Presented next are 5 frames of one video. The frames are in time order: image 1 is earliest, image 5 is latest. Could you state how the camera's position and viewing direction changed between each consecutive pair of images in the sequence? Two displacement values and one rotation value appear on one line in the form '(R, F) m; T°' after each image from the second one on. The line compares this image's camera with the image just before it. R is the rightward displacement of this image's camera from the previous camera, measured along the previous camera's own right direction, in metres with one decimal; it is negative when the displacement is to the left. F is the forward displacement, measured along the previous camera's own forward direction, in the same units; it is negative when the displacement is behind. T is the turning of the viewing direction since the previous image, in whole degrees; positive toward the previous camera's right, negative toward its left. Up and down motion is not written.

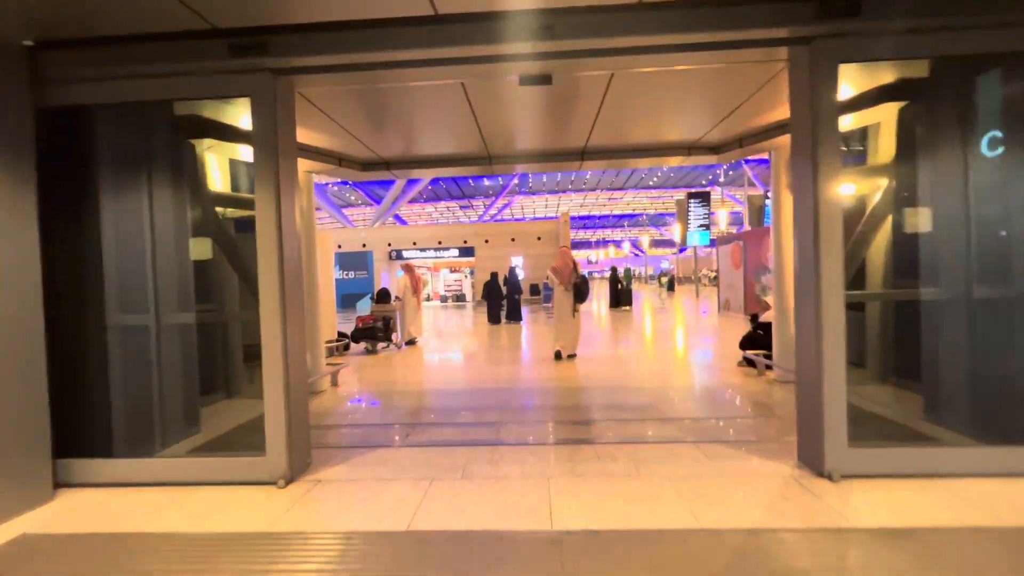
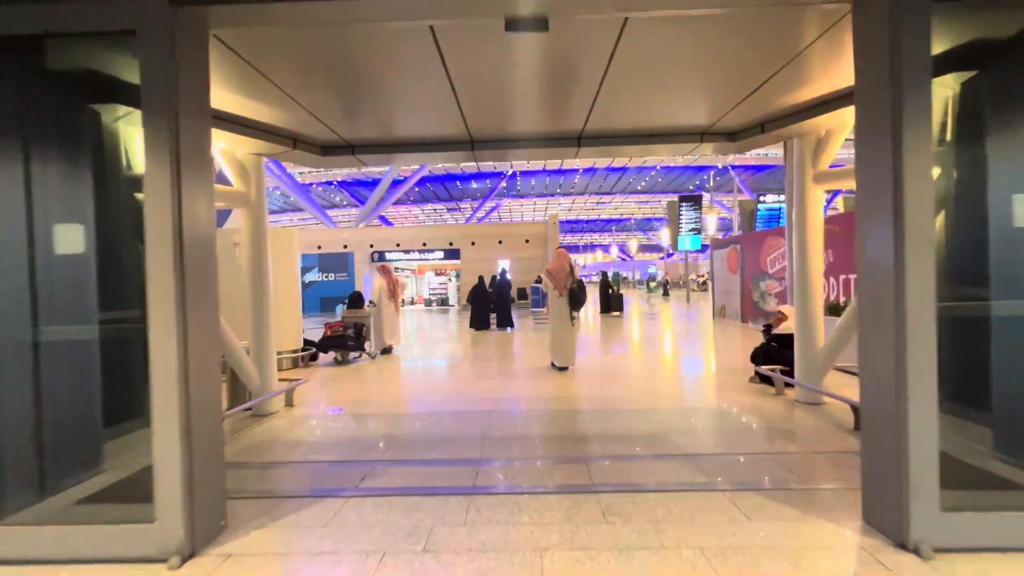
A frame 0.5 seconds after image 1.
(0.0, +0.6) m; +2°
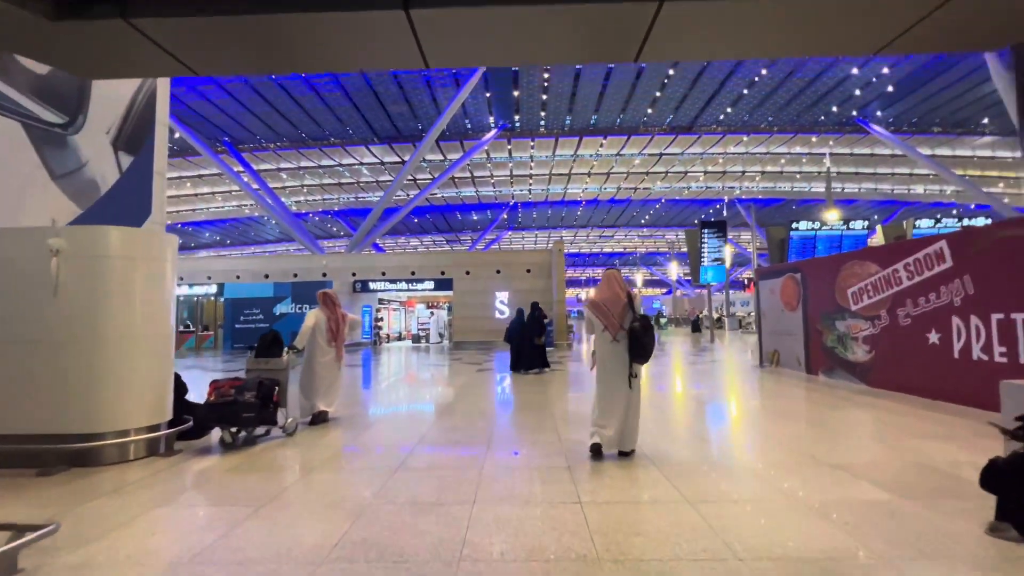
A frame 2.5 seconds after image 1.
(+0.1, +2.3) m; 0°
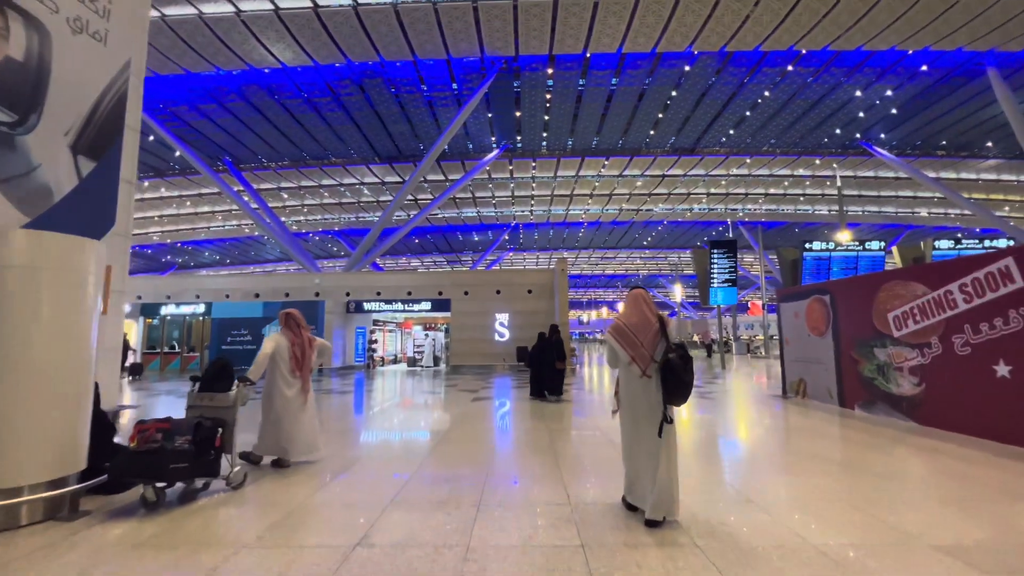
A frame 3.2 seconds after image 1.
(0.0, +0.7) m; 0°
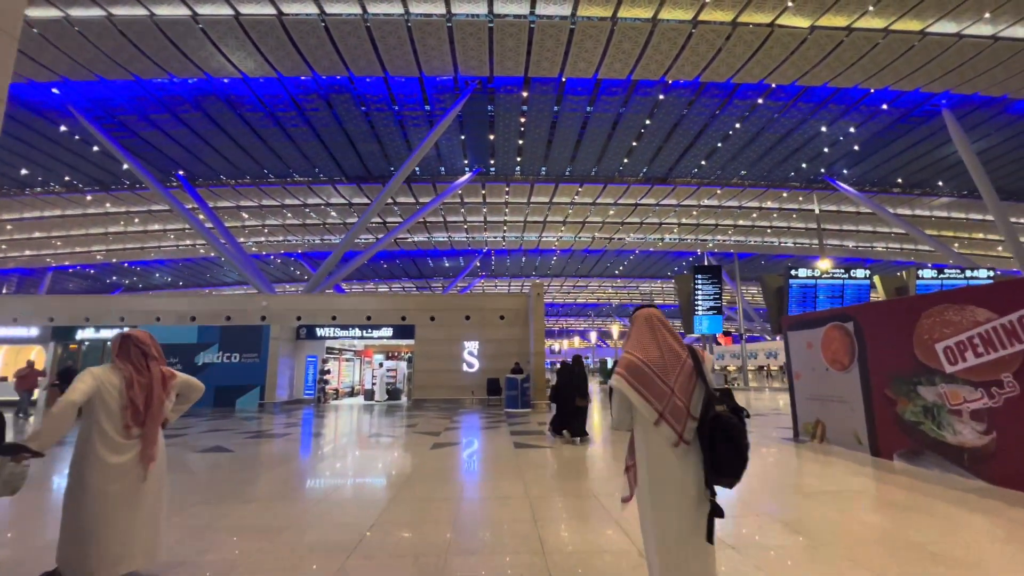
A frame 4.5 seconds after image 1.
(0.0, +1.3) m; +4°
